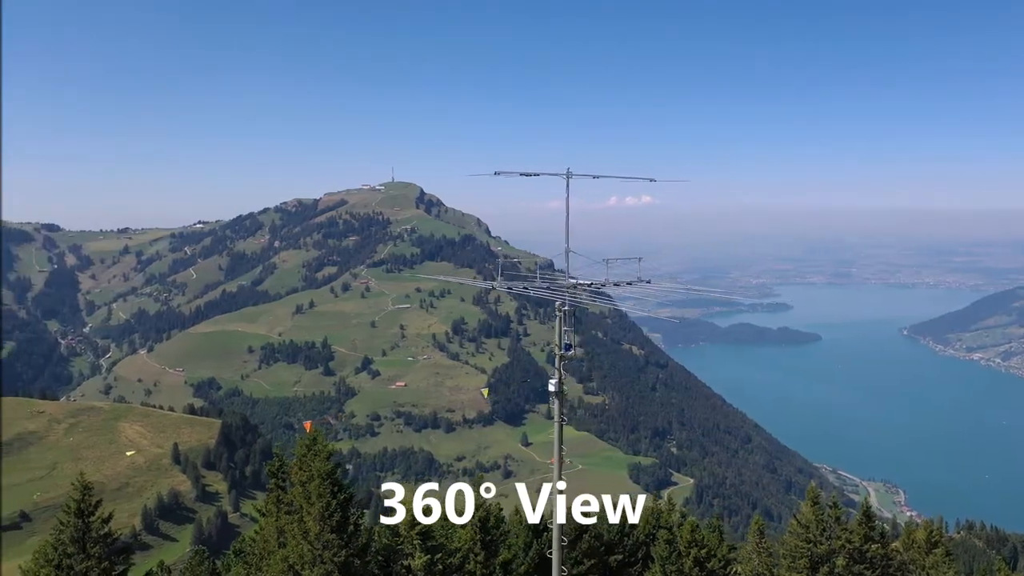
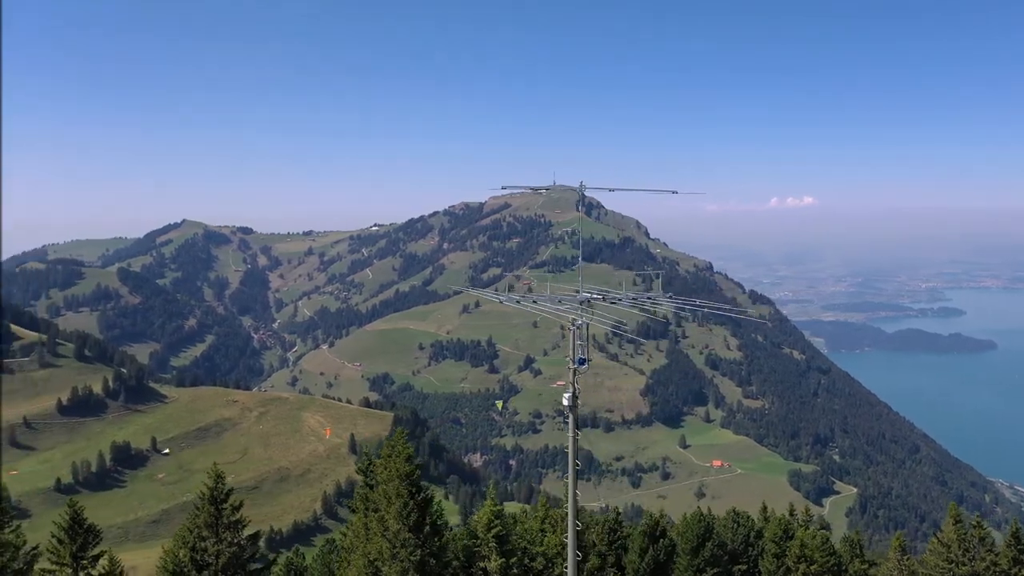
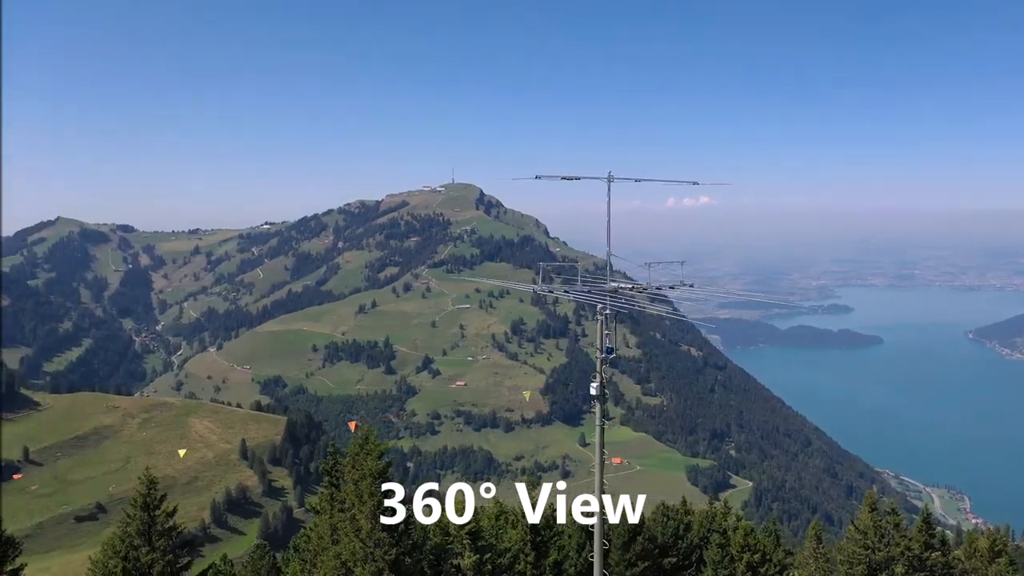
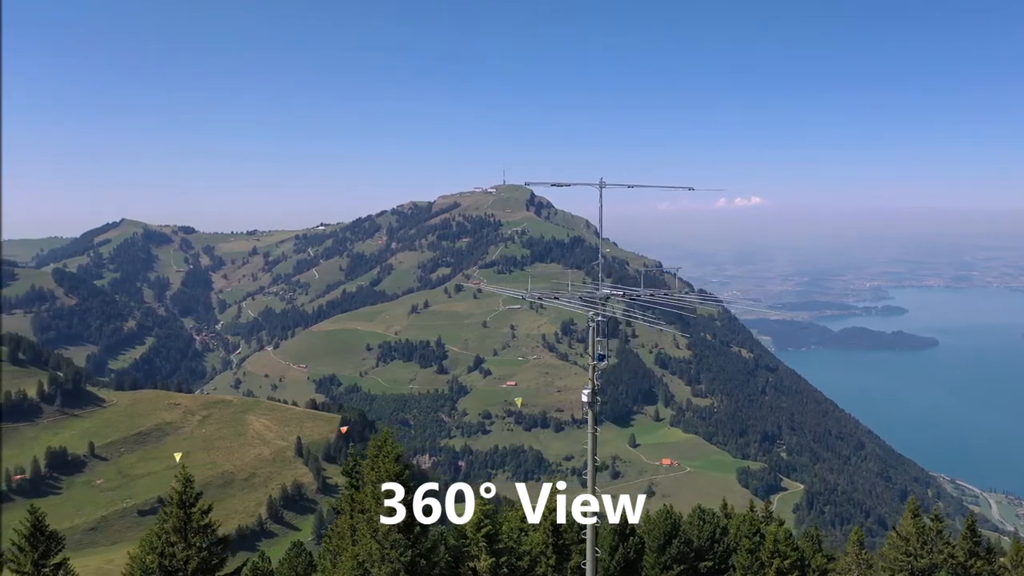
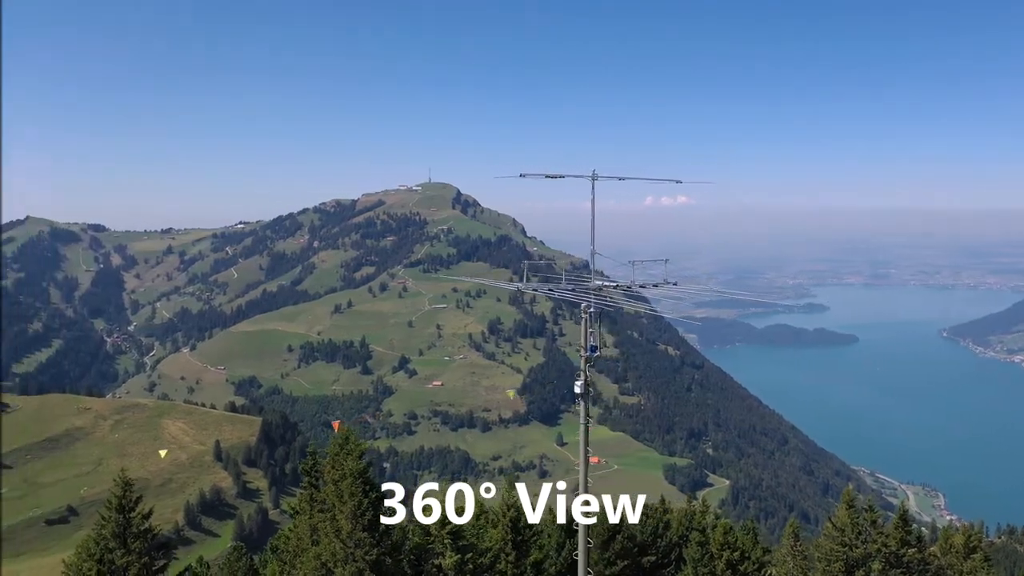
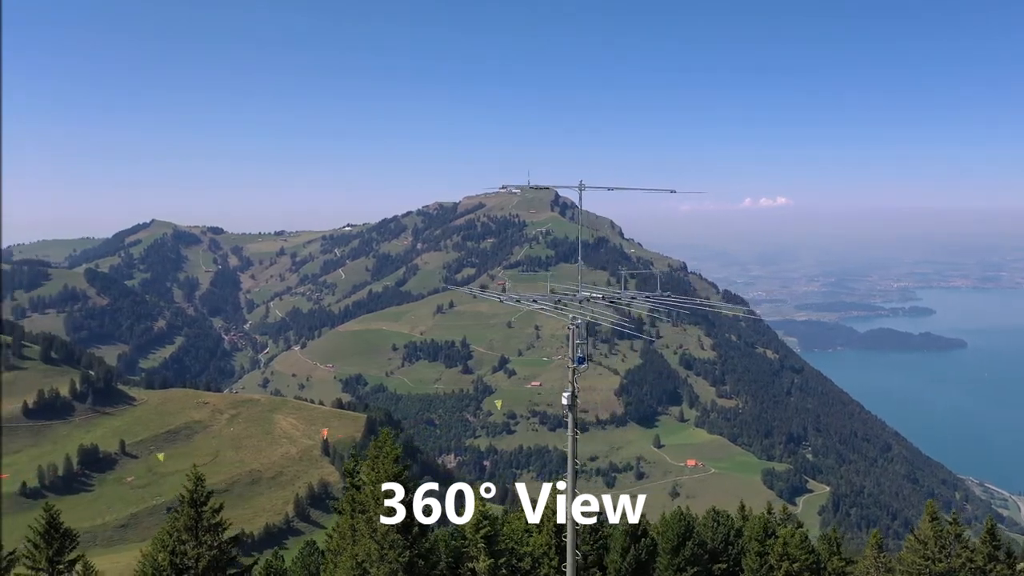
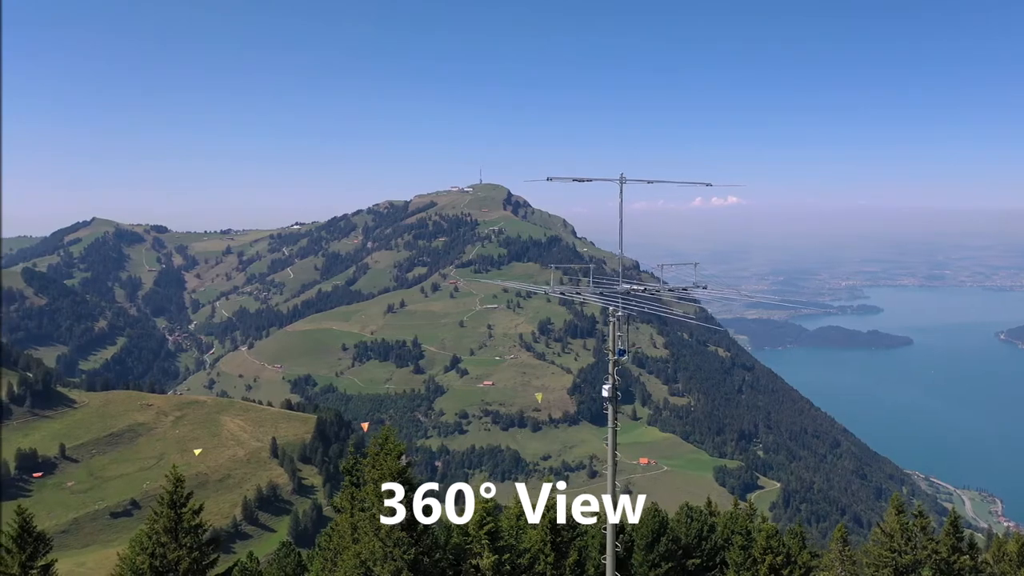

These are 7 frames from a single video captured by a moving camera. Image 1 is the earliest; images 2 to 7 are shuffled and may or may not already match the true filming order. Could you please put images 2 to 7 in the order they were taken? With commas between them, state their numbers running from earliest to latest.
5, 3, 7, 4, 6, 2
